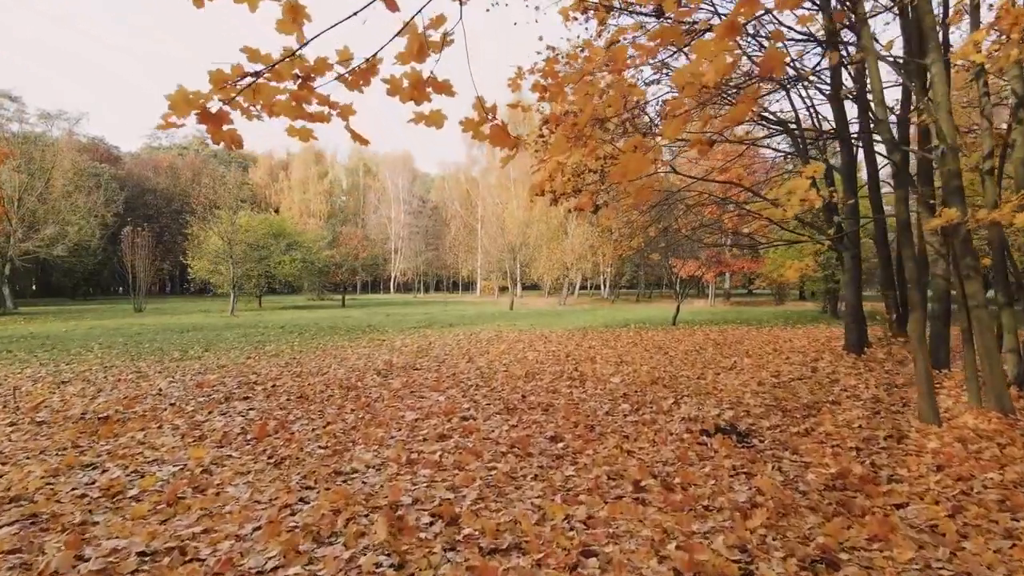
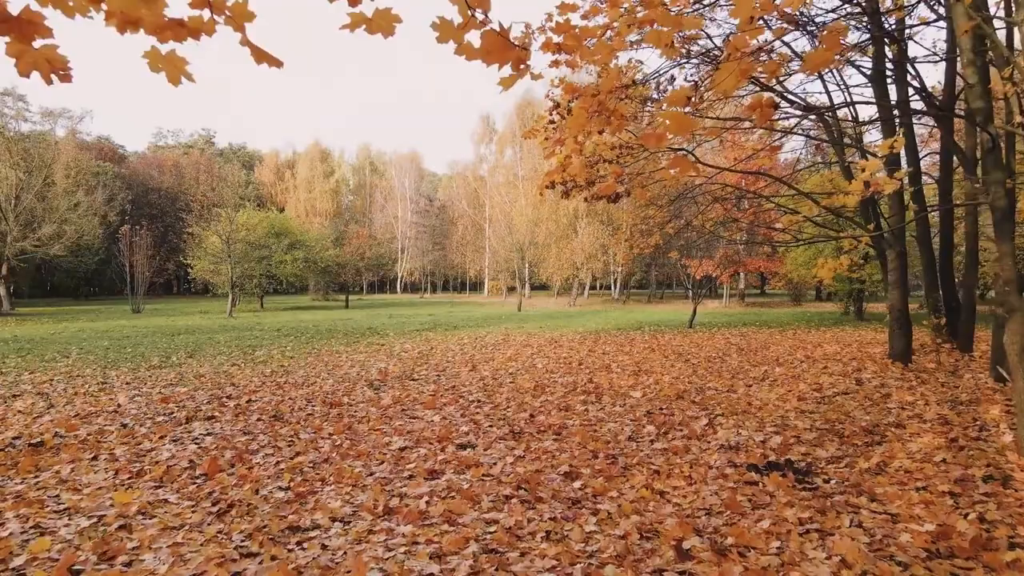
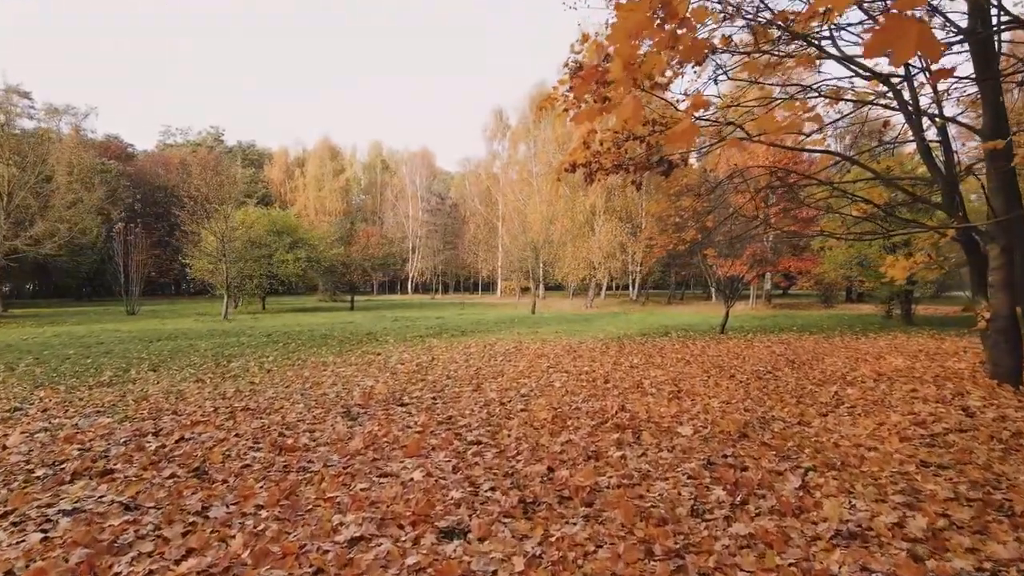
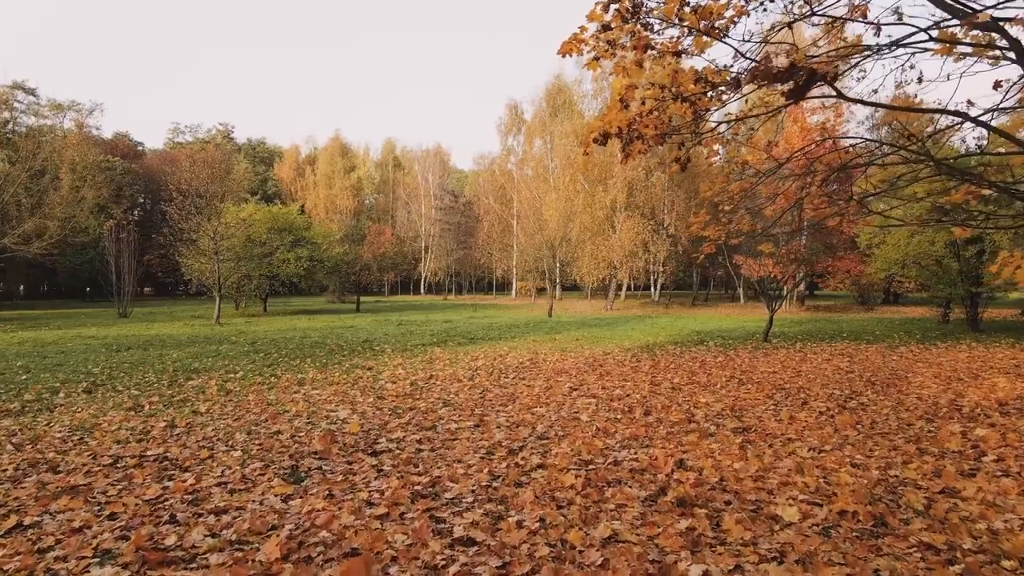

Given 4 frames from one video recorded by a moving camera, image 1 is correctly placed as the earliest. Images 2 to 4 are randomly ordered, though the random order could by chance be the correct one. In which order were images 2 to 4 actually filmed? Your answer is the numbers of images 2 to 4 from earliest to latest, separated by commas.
2, 3, 4
